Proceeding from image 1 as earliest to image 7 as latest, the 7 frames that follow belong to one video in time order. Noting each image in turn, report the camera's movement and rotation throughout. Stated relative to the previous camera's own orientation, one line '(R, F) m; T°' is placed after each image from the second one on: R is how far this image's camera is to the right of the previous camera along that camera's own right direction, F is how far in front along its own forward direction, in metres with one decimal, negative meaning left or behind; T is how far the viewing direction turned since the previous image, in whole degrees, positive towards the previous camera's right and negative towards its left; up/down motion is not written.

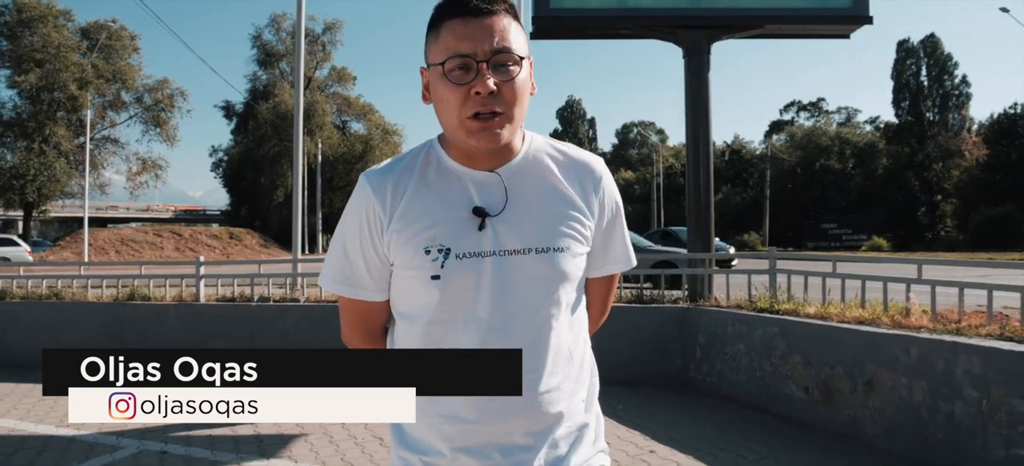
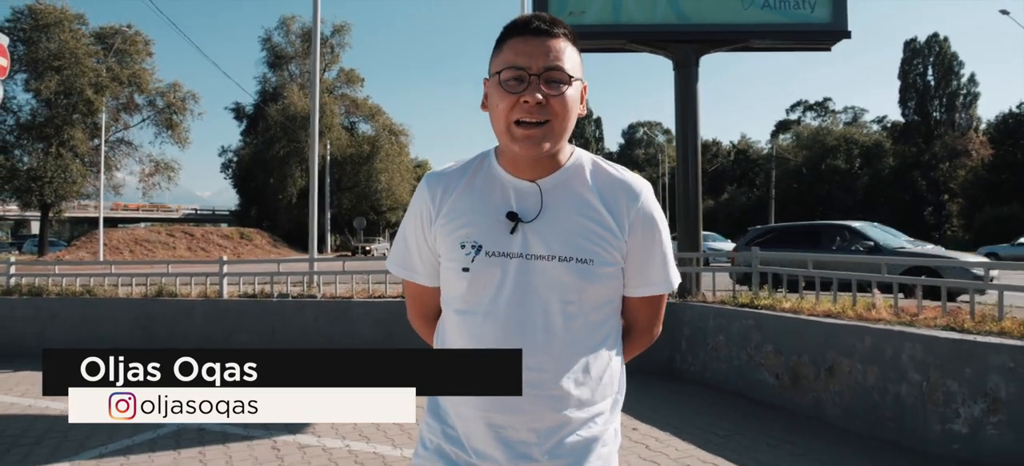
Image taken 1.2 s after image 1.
(+0.1, -0.6) m; -1°
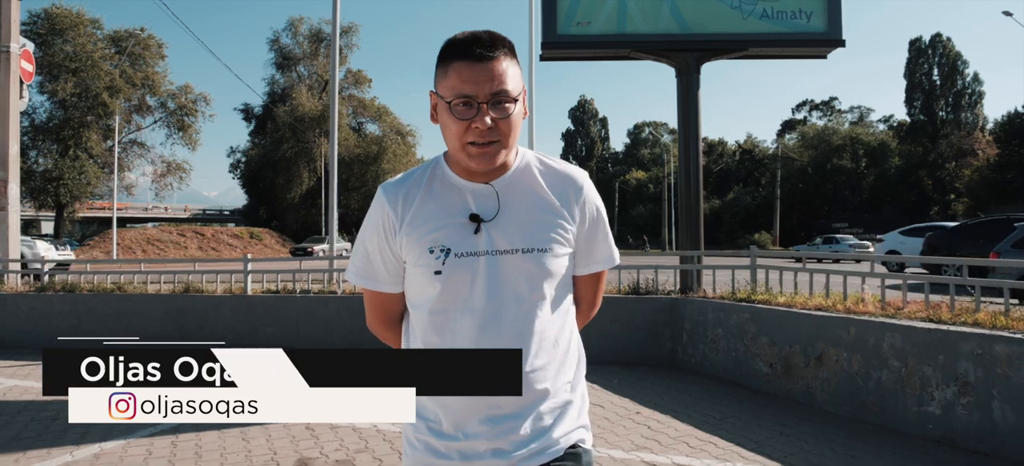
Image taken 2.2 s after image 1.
(-0.1, -0.5) m; 0°
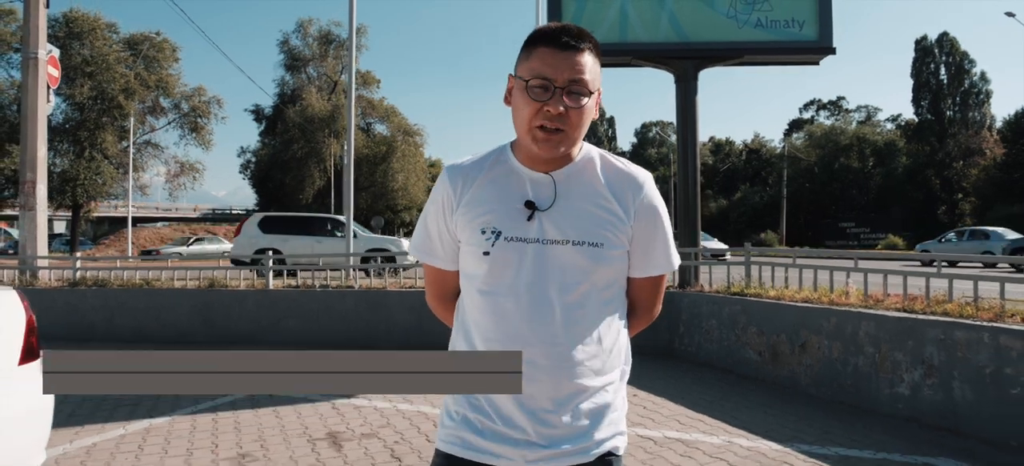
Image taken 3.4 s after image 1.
(0.0, -0.5) m; -1°
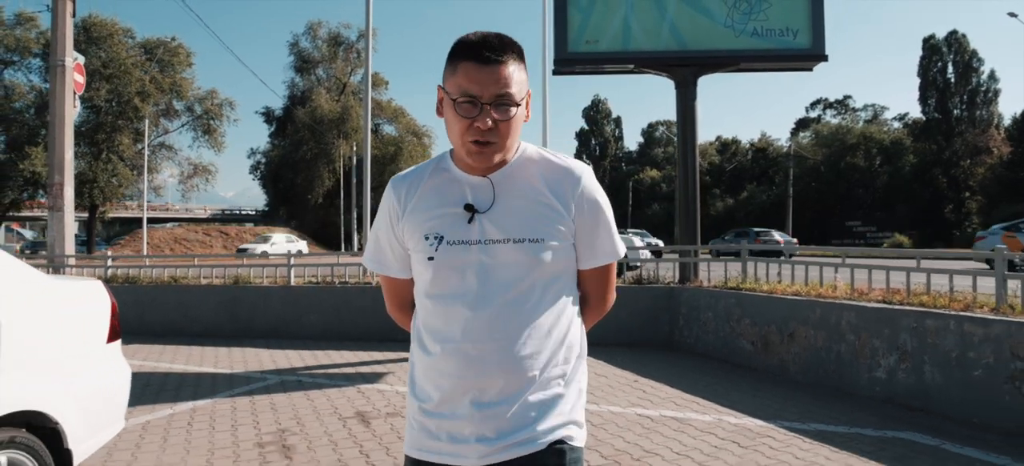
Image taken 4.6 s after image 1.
(0.0, -0.5) m; -1°
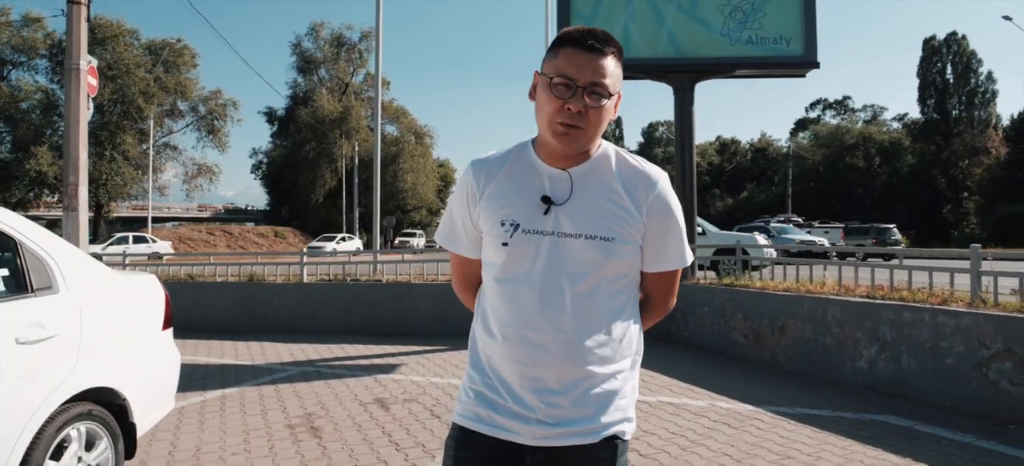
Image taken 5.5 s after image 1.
(-0.1, -0.4) m; 0°
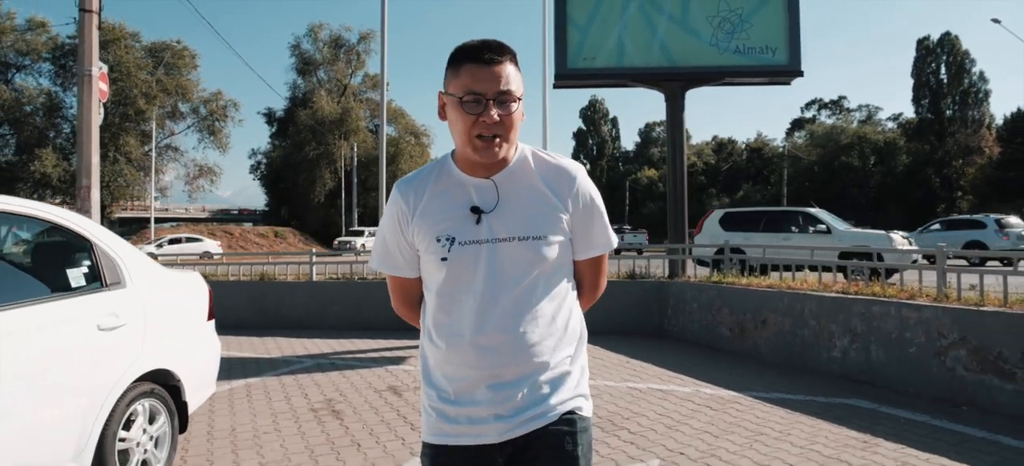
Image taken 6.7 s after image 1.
(0.0, -0.6) m; 0°
